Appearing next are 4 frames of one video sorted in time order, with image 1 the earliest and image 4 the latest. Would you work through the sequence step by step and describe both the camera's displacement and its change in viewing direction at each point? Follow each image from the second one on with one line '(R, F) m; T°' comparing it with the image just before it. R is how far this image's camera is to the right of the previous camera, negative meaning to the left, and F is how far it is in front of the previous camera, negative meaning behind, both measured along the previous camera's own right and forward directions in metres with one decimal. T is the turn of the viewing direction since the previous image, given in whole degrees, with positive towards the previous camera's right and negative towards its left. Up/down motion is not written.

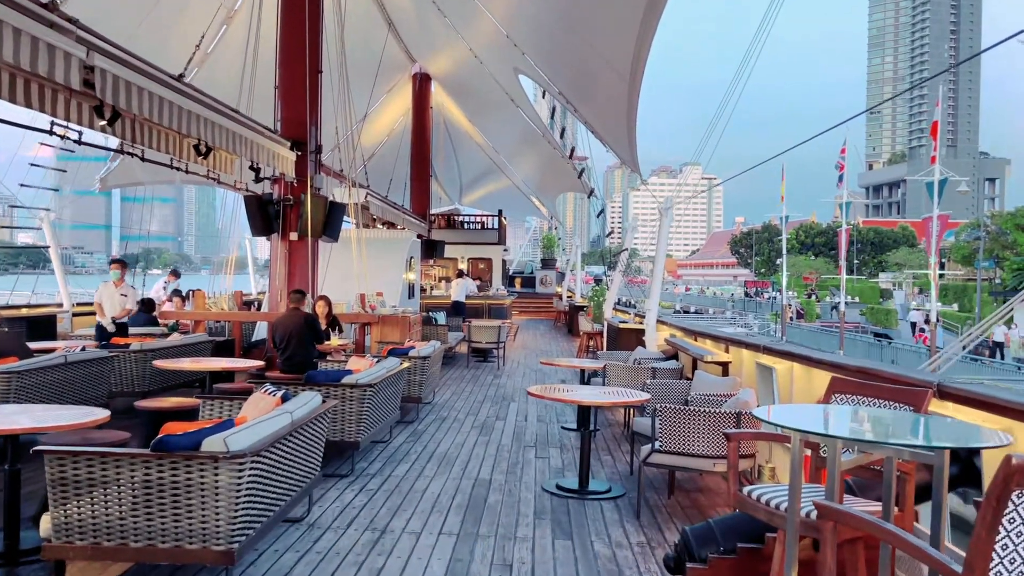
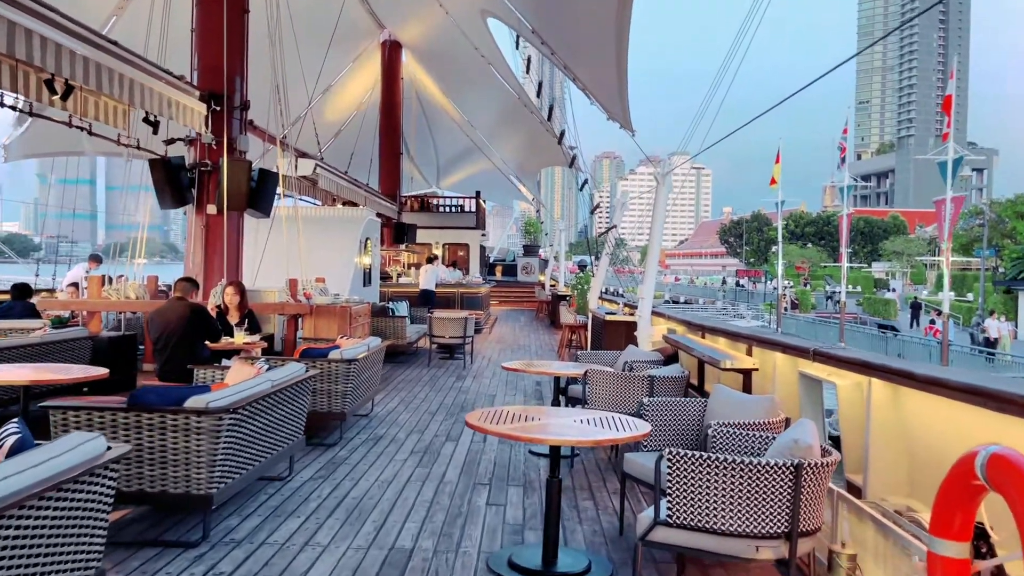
(+0.3, +1.5) m; +1°
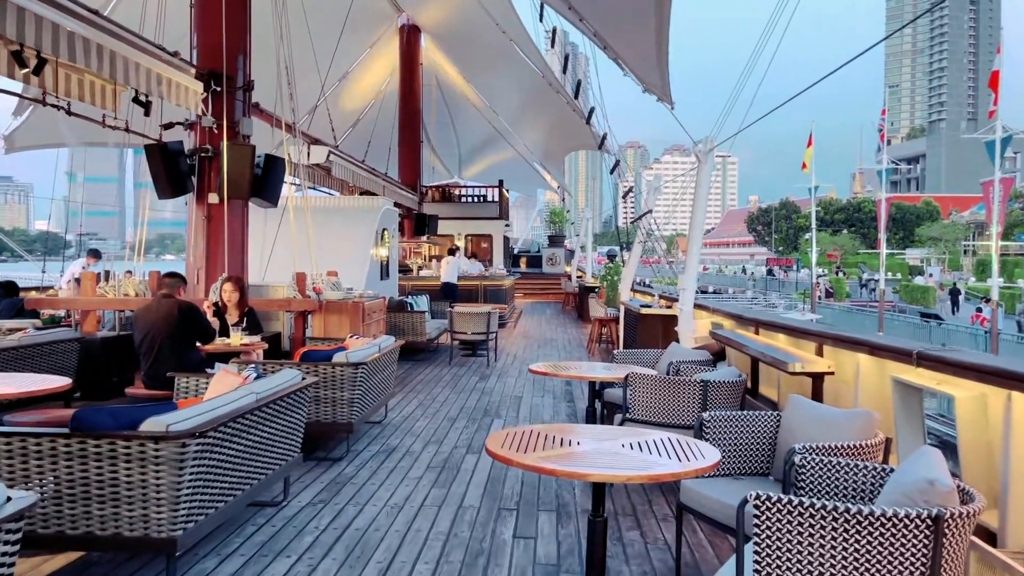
(0.0, +0.6) m; -2°
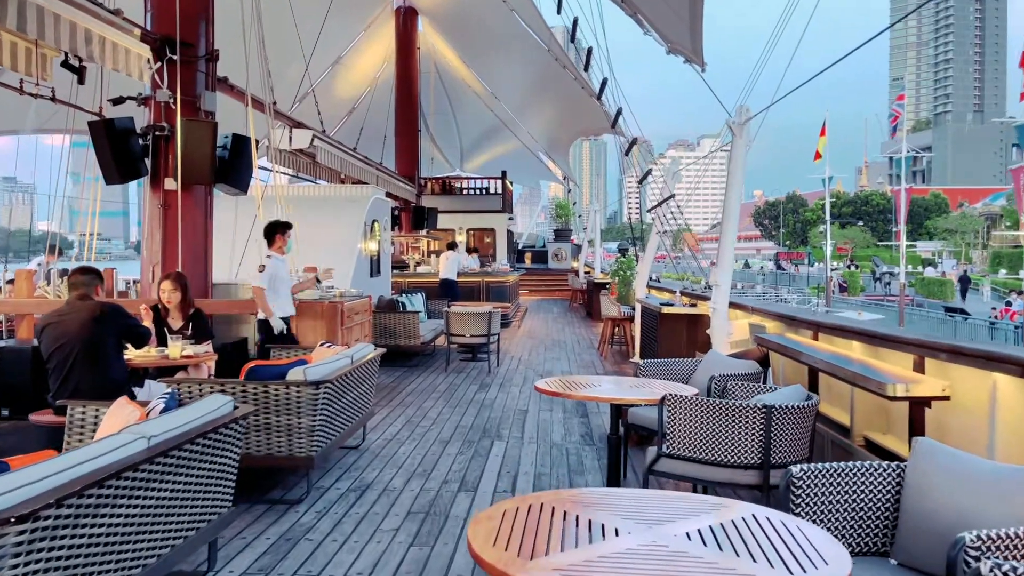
(0.0, +0.9) m; 0°
